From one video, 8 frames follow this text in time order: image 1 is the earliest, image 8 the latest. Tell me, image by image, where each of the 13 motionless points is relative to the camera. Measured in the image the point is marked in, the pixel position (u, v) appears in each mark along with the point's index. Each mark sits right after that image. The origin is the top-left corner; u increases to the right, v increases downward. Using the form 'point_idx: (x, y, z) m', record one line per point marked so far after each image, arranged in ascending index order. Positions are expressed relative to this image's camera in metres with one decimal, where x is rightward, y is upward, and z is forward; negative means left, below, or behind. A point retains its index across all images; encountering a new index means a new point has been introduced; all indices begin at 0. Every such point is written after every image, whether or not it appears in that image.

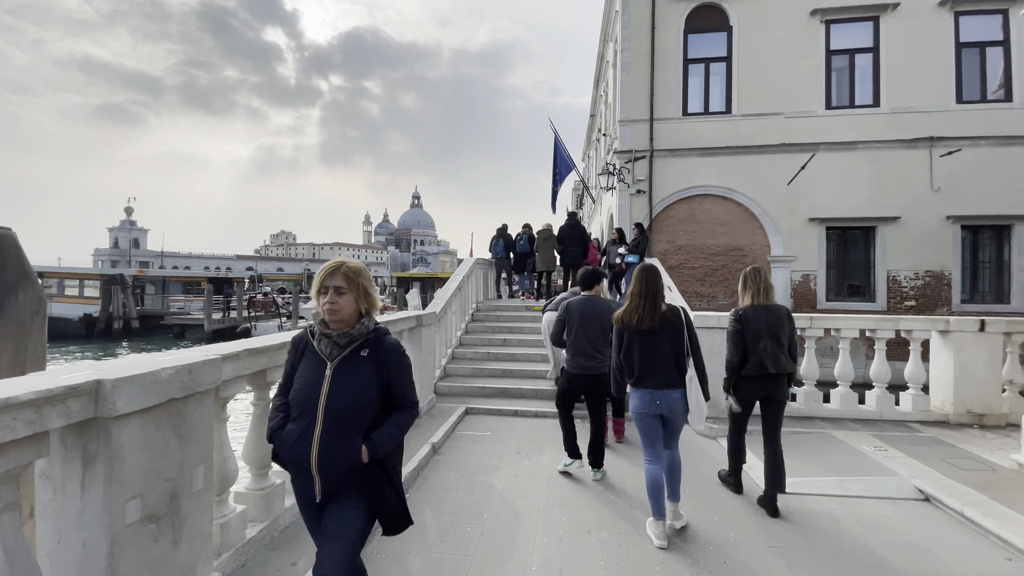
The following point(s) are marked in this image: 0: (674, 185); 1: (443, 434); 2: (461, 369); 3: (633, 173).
0: (+5.3, +3.4, +15.5) m
1: (-0.8, -1.7, +5.3) m
2: (-0.8, -1.4, +7.7) m
3: (+3.9, +3.8, +15.6) m
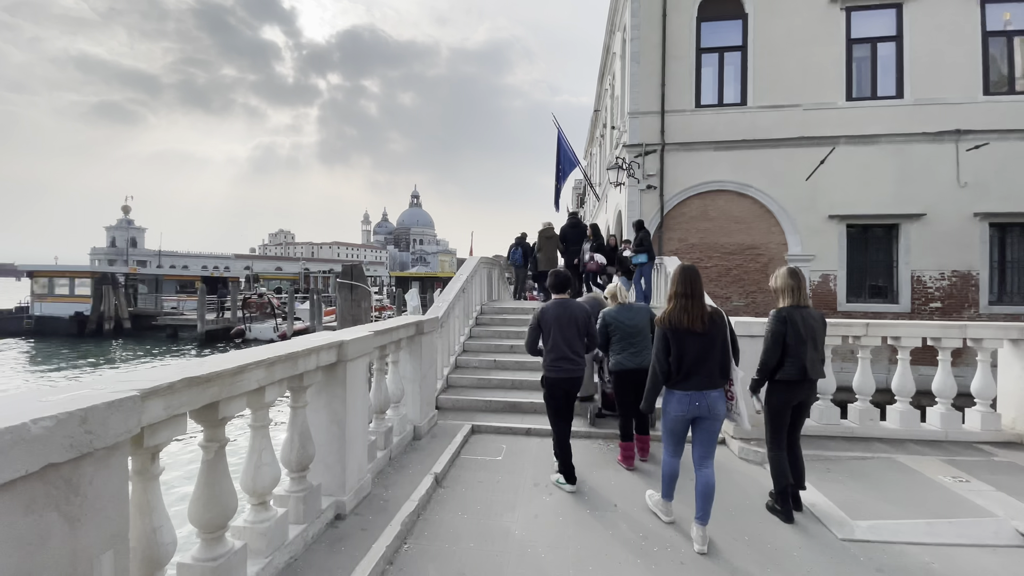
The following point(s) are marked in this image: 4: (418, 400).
0: (+5.4, +3.4, +14.8) m
1: (-0.6, -1.7, +4.6) m
2: (-0.7, -1.4, +7.0) m
3: (+4.1, +3.8, +14.8) m
4: (-1.0, -1.2, +5.2) m
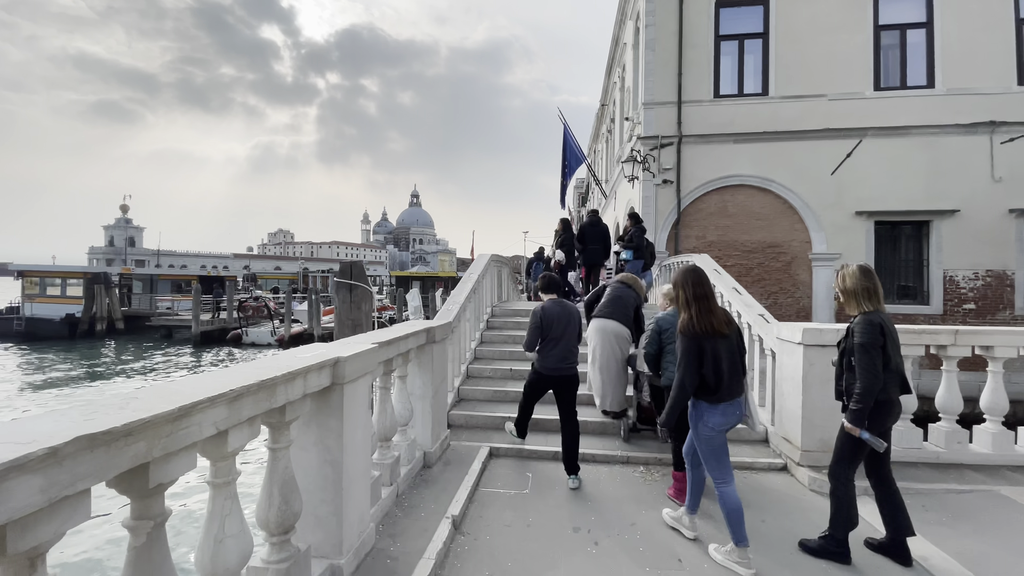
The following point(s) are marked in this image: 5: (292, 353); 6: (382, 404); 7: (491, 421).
0: (+5.7, +3.4, +14.0) m
1: (-0.4, -1.7, +3.8) m
2: (-0.4, -1.4, +6.2) m
3: (+4.3, +3.7, +14.0) m
4: (-0.8, -1.2, +4.4) m
5: (-1.2, -0.4, +2.7) m
6: (-1.0, -0.9, +3.6) m
7: (-0.2, -1.6, +5.6) m
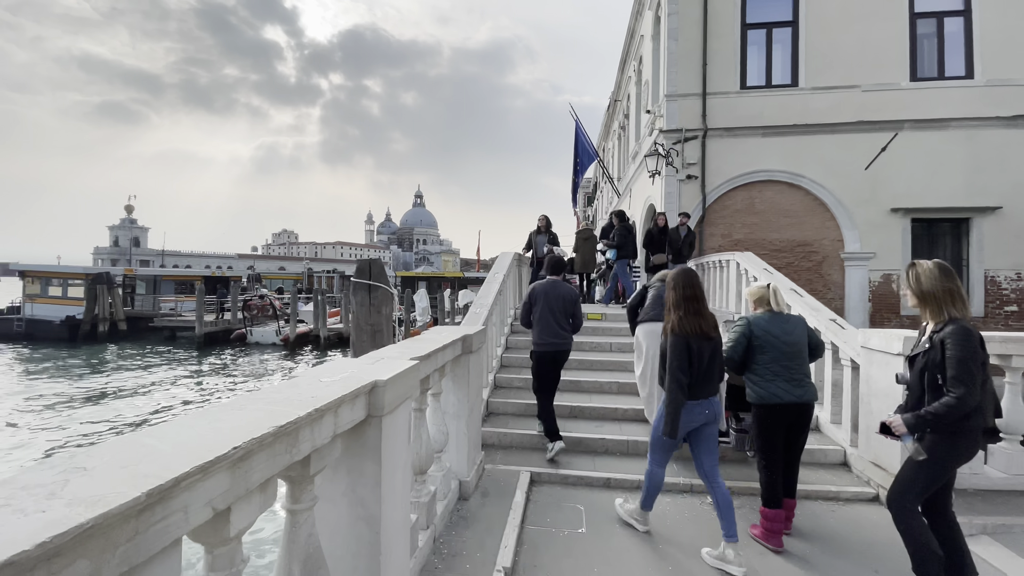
0: (+6.1, +3.3, +13.3) m
1: (0.0, -1.7, +3.2) m
2: (0.0, -1.4, +5.6) m
3: (+4.8, +3.7, +13.4) m
4: (-0.4, -1.2, +3.8) m
5: (-0.9, -0.4, +2.1) m
6: (-0.6, -0.9, +3.0) m
7: (+0.2, -1.6, +4.9) m
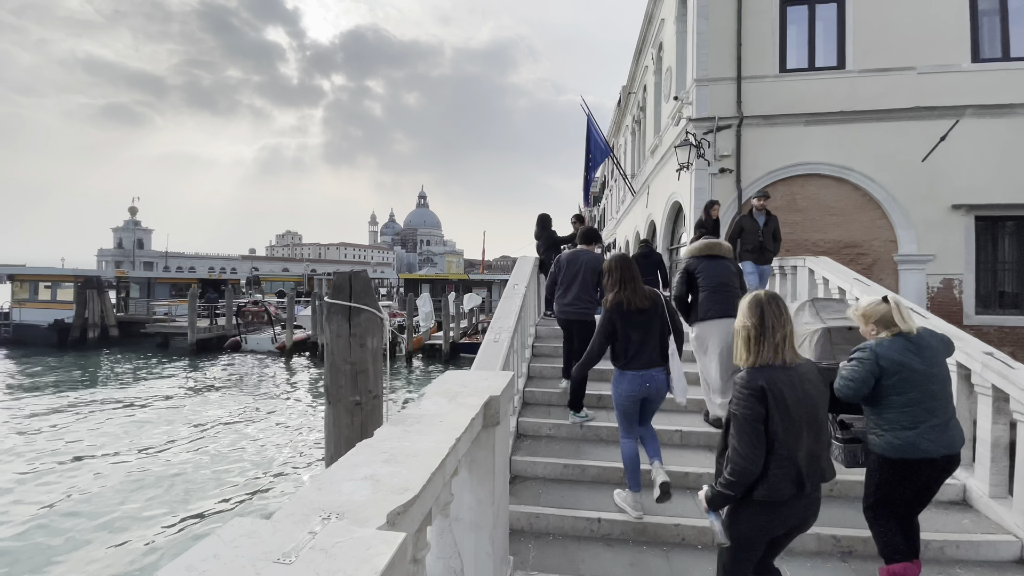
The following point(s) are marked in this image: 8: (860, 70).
0: (+6.5, +3.2, +11.9) m
1: (+0.3, -1.9, +1.8) m
2: (+0.2, -1.6, +4.2) m
3: (+5.1, +3.6, +12.0) m
4: (-0.1, -1.4, +2.4) m
5: (-0.6, -0.6, +0.7) m
6: (-0.4, -1.1, +1.7) m
7: (+0.4, -1.8, +3.6) m
8: (+8.5, +5.3, +11.6) m
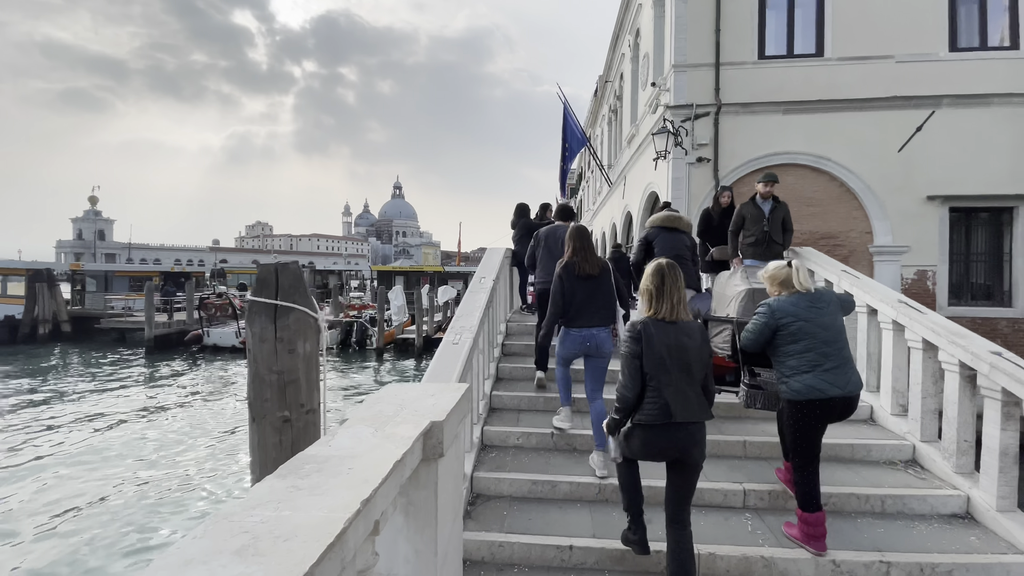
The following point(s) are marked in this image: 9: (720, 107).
0: (+5.8, +3.4, +11.7) m
1: (+0.1, -1.9, +1.3) m
2: (0.0, -1.5, +3.7) m
3: (+4.4, +3.7, +11.6) m
4: (-0.3, -1.4, +1.9) m
5: (-0.7, -0.6, +0.2) m
6: (-0.5, -1.1, +1.2) m
7: (+0.2, -1.7, +3.1) m
8: (+7.8, +5.5, +11.4) m
9: (+5.1, +4.4, +11.6) m
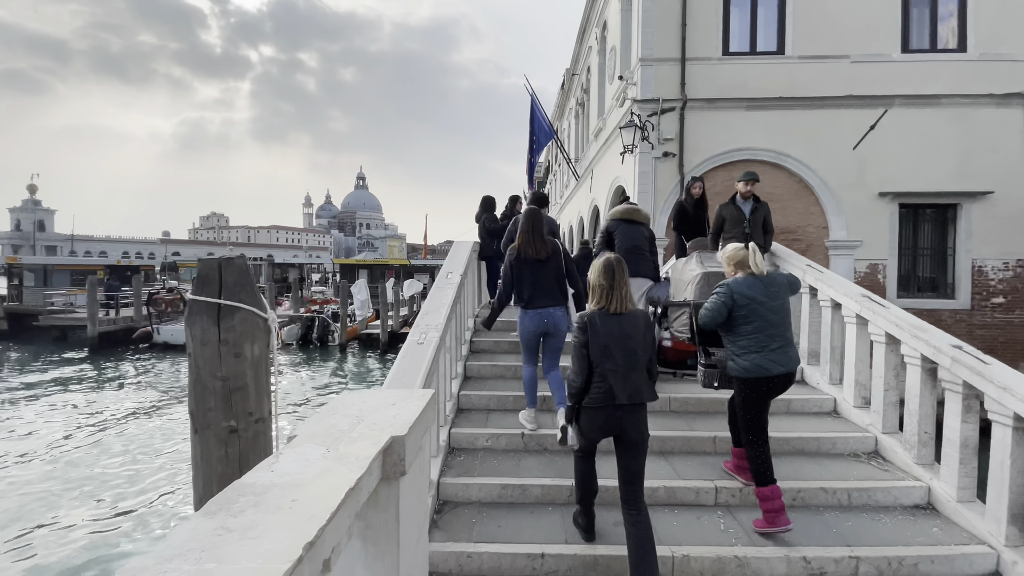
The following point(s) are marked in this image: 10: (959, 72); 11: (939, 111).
0: (+5.0, +3.5, +11.8) m
1: (0.0, -1.9, +1.2) m
2: (-0.3, -1.5, +3.6) m
3: (+3.6, +3.9, +11.7) m
4: (-0.4, -1.4, +1.8) m
5: (-0.7, -0.6, 0.0) m
6: (-0.6, -1.1, +1.0) m
7: (0.0, -1.7, +3.0) m
8: (+7.0, +5.7, +11.7) m
9: (+4.3, +4.6, +11.7) m
10: (+11.0, +5.4, +11.8) m
11: (+10.4, +4.3, +11.7) m
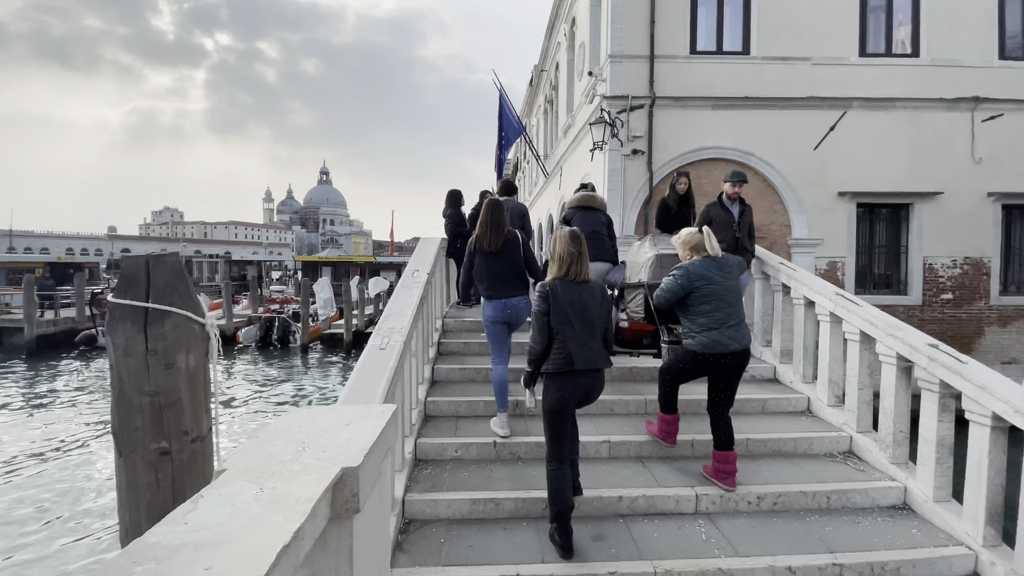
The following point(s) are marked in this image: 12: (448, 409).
0: (+4.2, +3.6, +11.9) m
1: (0.0, -1.9, +1.0) m
2: (-0.5, -1.5, +3.3) m
3: (+2.8, +4.0, +11.6) m
4: (-0.5, -1.4, +1.5) m
5: (-0.7, -0.6, -0.3) m
6: (-0.6, -1.1, +0.7) m
7: (-0.2, -1.7, +2.8) m
8: (+6.3, +5.8, +11.9) m
9: (+3.5, +4.6, +11.7) m
10: (+10.2, +5.4, +12.3) m
11: (+9.7, +4.4, +12.1) m
12: (-0.6, -1.1, +4.4) m
